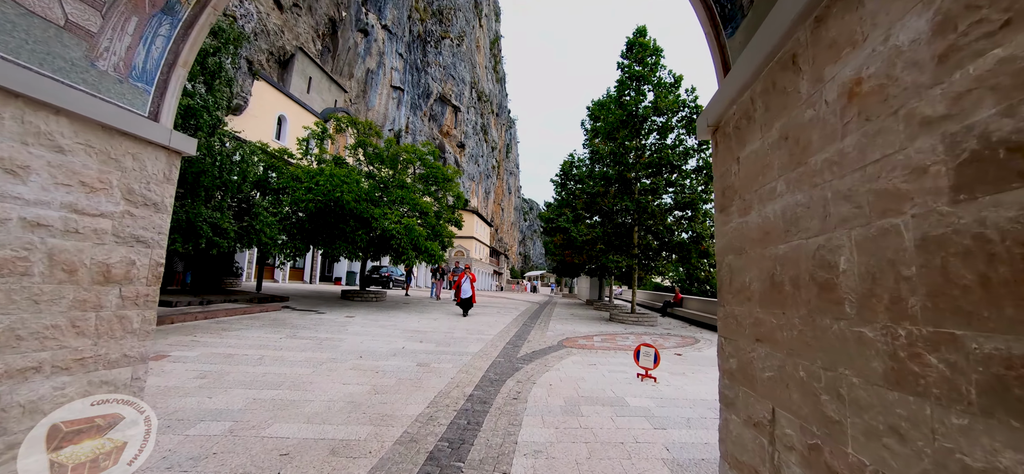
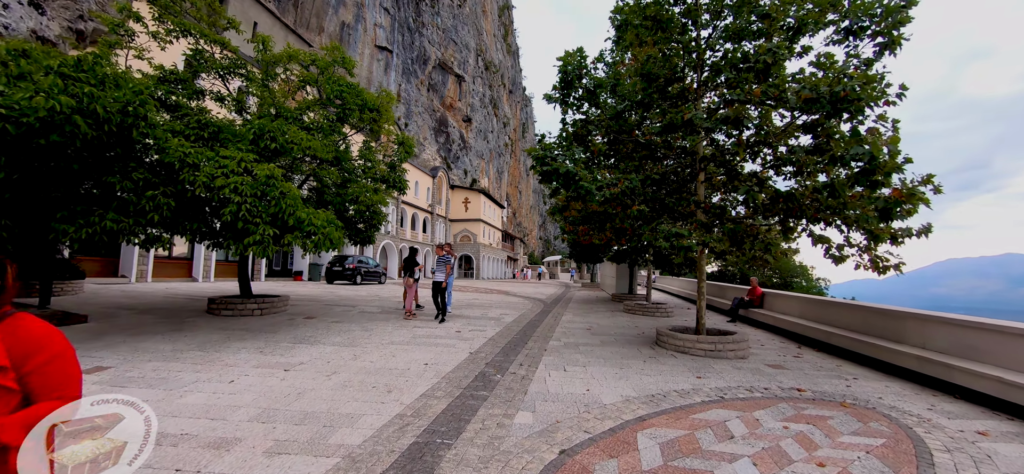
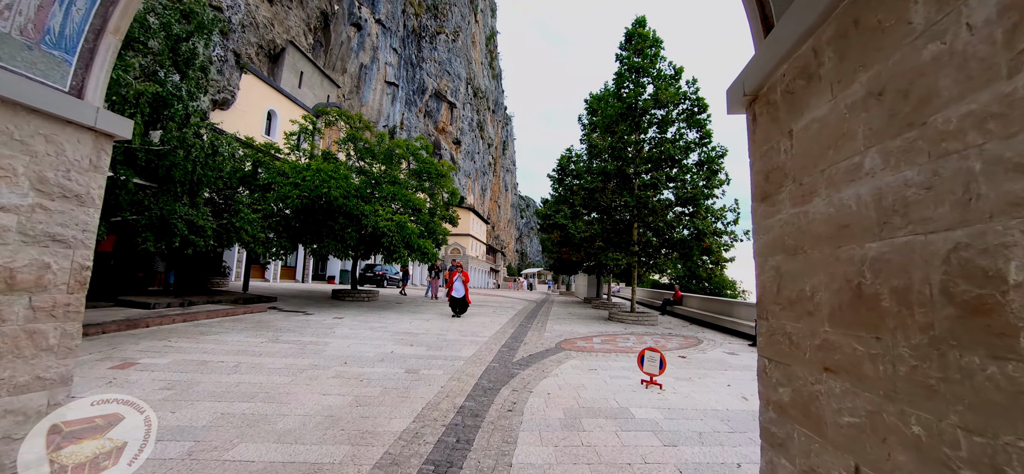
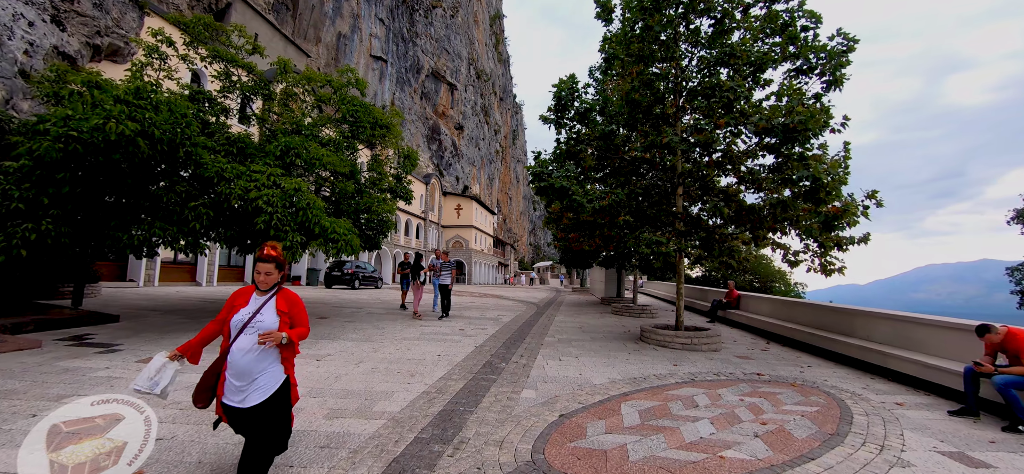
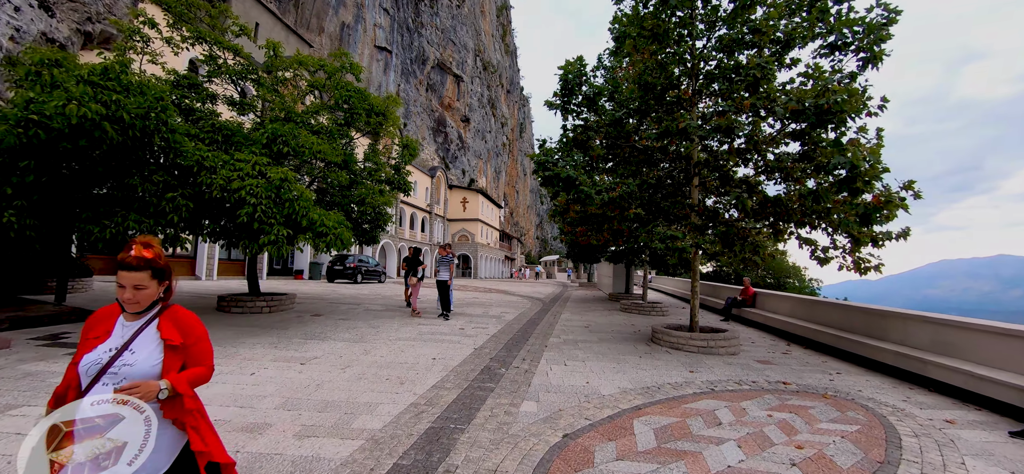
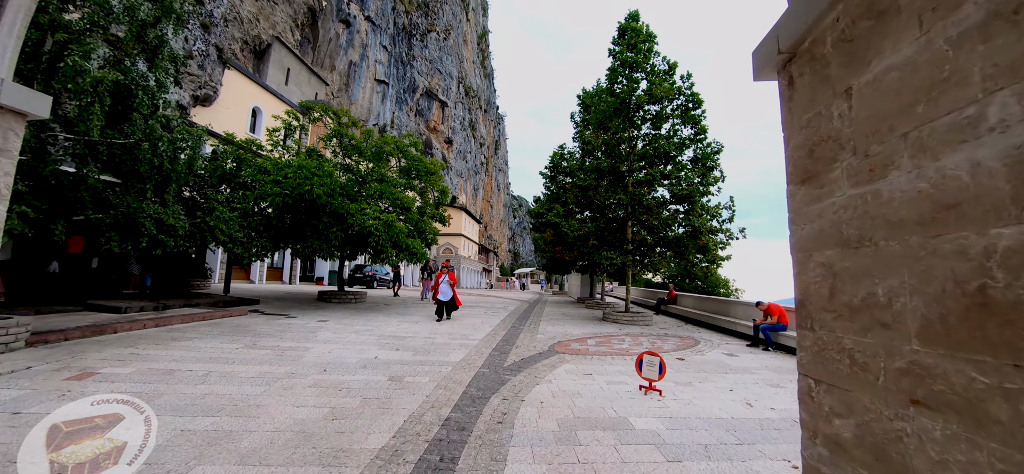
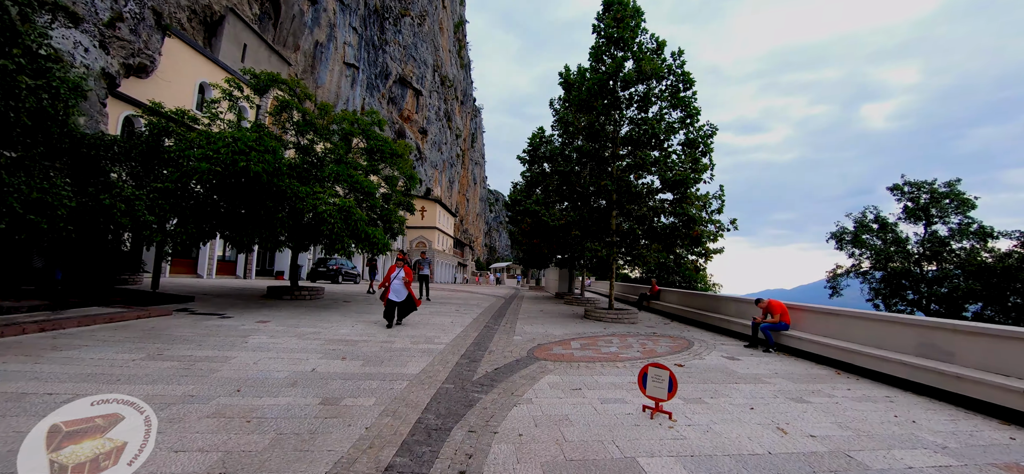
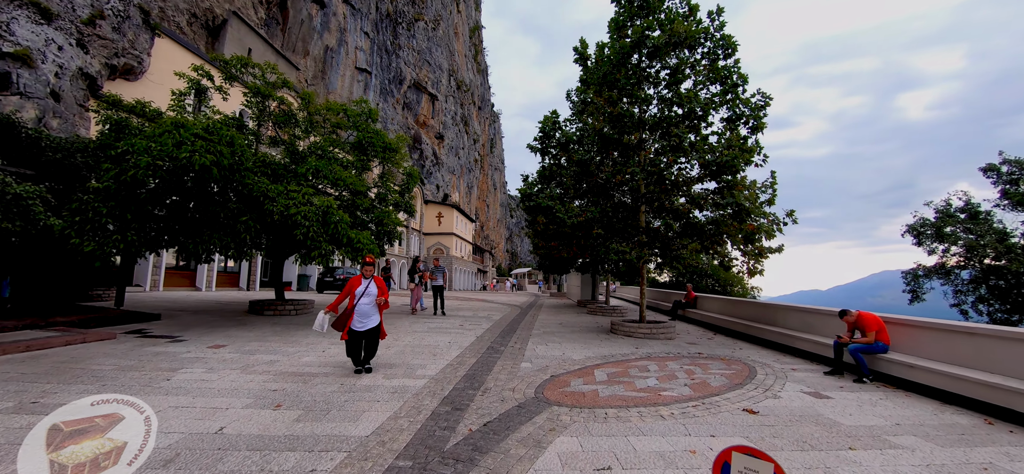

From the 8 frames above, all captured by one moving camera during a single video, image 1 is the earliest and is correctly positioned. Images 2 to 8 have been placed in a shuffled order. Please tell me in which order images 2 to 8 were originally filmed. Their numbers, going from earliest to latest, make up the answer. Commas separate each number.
3, 6, 7, 8, 4, 5, 2
